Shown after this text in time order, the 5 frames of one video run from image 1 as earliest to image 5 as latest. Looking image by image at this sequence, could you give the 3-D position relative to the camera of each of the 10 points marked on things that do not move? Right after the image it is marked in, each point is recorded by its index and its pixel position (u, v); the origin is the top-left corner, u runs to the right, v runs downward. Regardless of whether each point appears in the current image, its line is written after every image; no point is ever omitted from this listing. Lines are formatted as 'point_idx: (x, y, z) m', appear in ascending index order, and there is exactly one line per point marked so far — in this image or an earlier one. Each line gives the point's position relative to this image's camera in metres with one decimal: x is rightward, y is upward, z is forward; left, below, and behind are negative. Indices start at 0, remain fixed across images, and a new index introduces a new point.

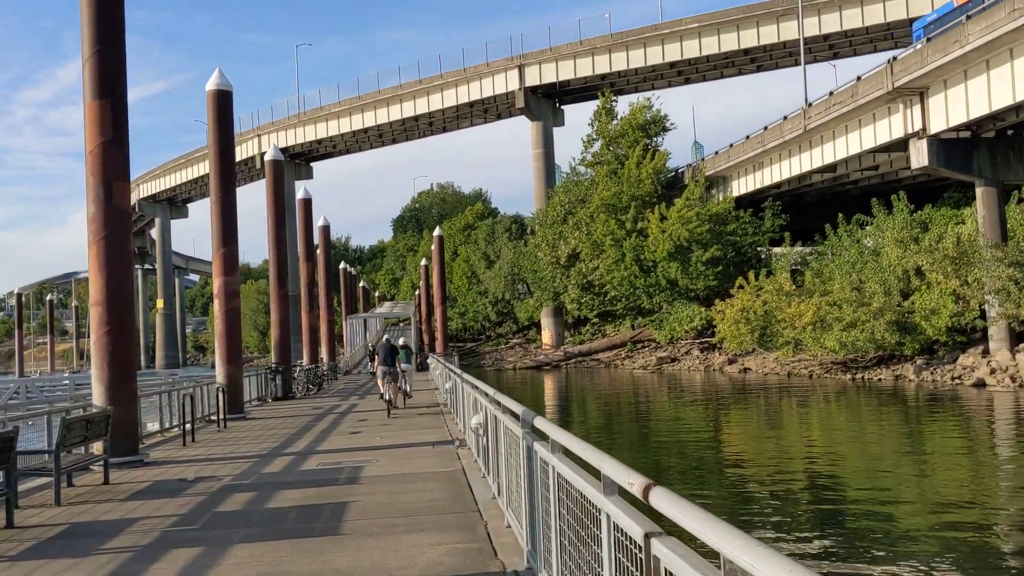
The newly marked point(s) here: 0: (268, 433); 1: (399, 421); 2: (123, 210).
0: (-4.6, -2.8, +18.3) m
1: (-2.2, -2.6, +18.6) m
2: (-5.6, +1.1, +13.8) m
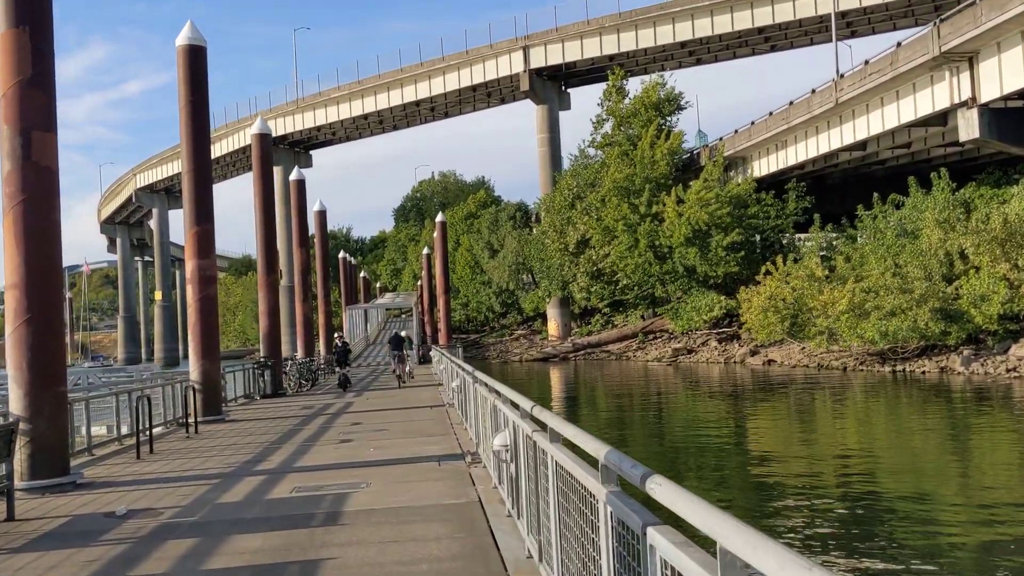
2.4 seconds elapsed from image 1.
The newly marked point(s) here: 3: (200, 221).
0: (-4.3, -2.5, +15.4) m
1: (-1.9, -2.3, +15.8) m
2: (-5.4, +1.4, +11.0) m
3: (-6.4, +1.4, +19.4) m
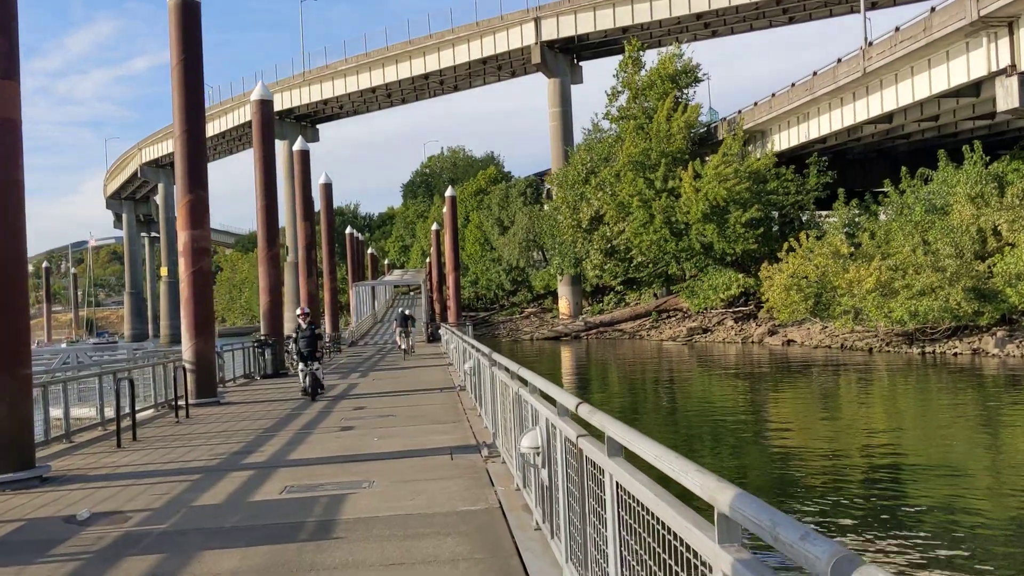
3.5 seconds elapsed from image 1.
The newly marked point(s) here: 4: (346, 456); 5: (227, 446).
0: (-4.0, -2.1, +14.2) m
1: (-1.6, -1.9, +14.5) m
2: (-5.1, +1.7, +9.7) m
3: (-6.0, +1.9, +18.1) m
4: (-1.8, -1.8, +10.4) m
5: (-3.5, -2.0, +11.9) m
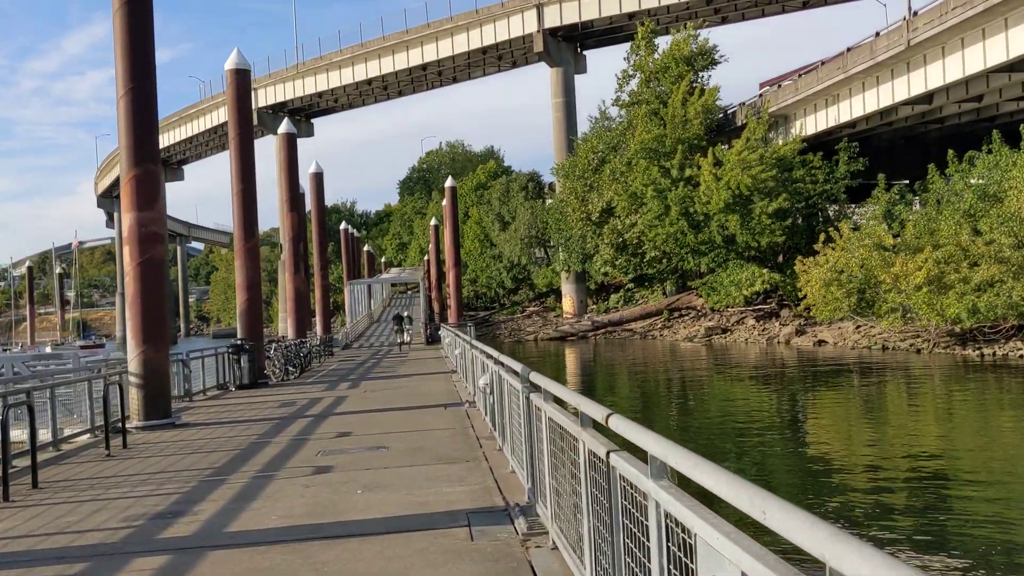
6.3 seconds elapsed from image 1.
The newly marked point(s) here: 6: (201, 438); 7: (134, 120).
0: (-3.7, -2.0, +10.8) m
1: (-1.3, -1.8, +11.1) m
2: (-4.8, +1.8, +6.3) m
3: (-5.7, +2.0, +14.7) m
4: (-1.5, -1.7, +7.0) m
5: (-3.2, -1.9, +8.5) m
6: (-4.3, -2.1, +13.4) m
7: (-5.8, +2.6, +14.6) m
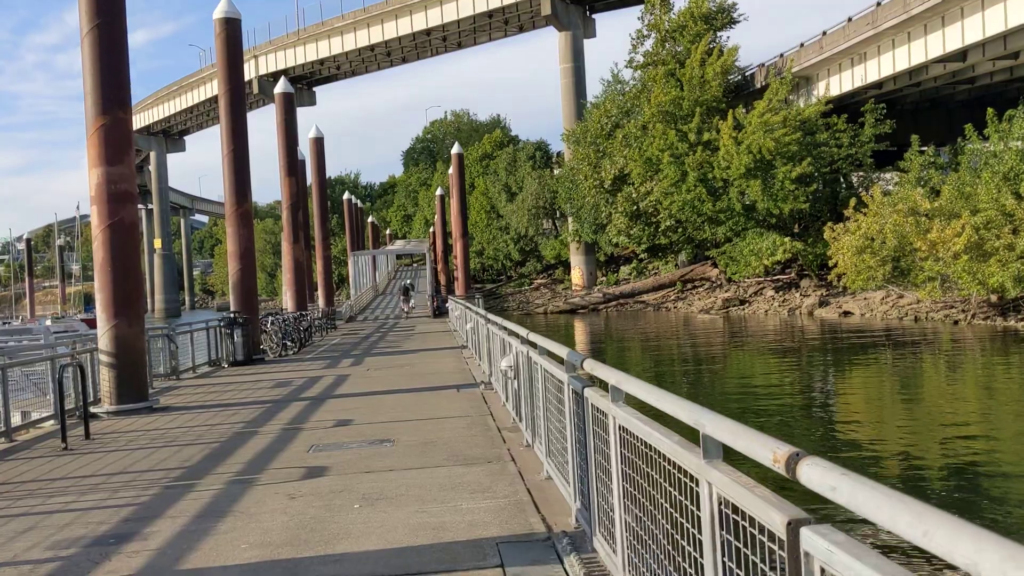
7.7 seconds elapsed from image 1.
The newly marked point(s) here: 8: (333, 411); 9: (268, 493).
0: (-3.4, -1.7, +9.1) m
1: (-1.0, -1.5, +9.4) m
2: (-4.6, +2.0, +4.4) m
3: (-5.4, +2.4, +12.9) m
4: (-1.2, -1.5, +5.3) m
5: (-2.9, -1.6, +6.8) m
6: (-4.0, -1.7, +11.7) m
7: (-5.5, +3.0, +12.8) m
8: (-2.3, -1.5, +12.1) m
9: (-1.8, -1.5, +7.3) m
